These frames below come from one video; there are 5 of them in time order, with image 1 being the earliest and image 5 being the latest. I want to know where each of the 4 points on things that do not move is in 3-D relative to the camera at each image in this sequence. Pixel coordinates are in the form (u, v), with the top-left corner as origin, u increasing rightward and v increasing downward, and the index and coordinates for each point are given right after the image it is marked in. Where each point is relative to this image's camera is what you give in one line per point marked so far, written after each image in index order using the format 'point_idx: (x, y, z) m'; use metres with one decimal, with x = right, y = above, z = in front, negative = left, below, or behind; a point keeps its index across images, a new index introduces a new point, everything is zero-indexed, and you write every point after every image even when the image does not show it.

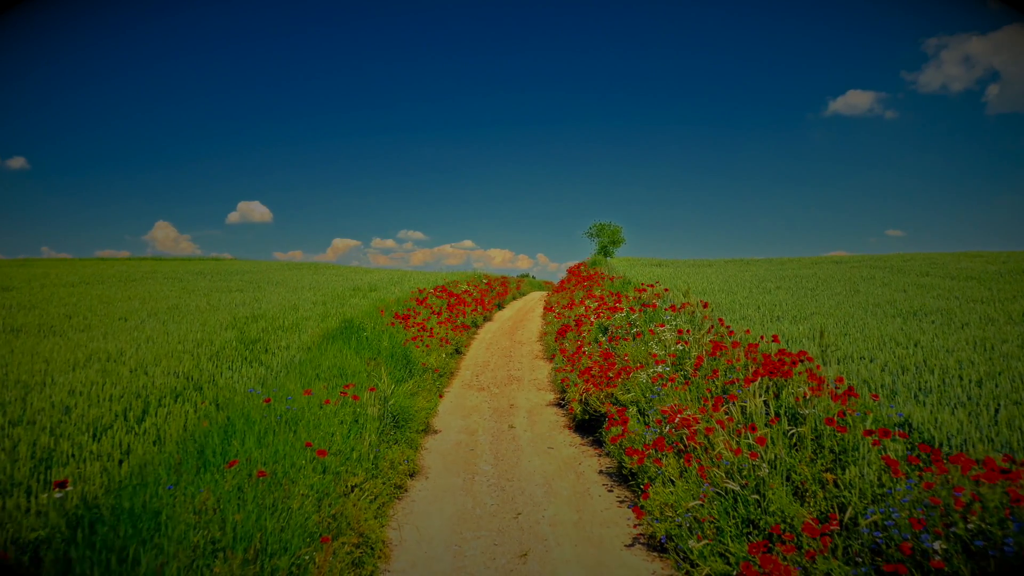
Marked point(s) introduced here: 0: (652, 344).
0: (+2.3, -0.9, +6.9) m
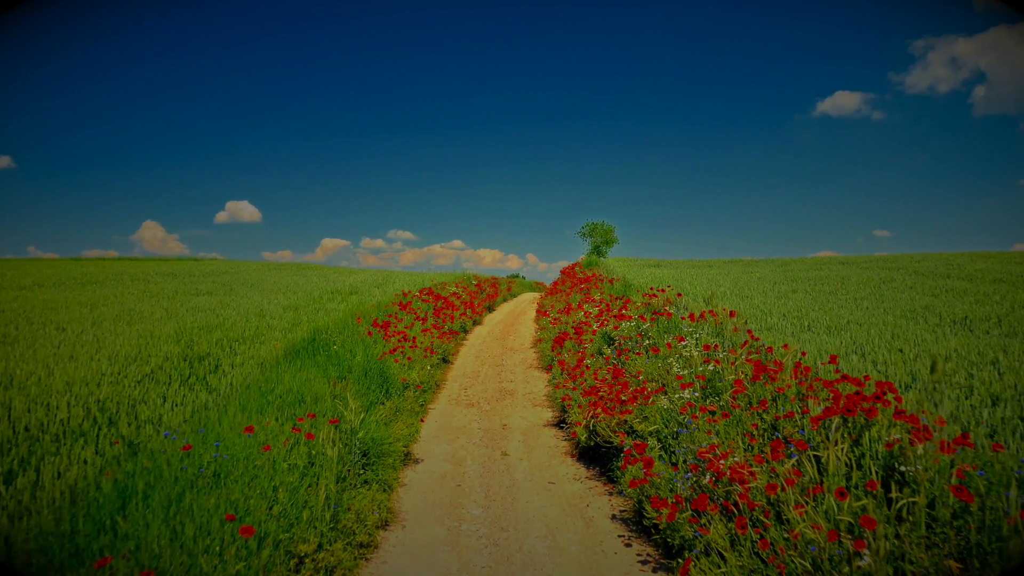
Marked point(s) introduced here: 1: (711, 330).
0: (+2.2, -1.0, +5.9) m
1: (+2.9, -0.6, +6.2) m
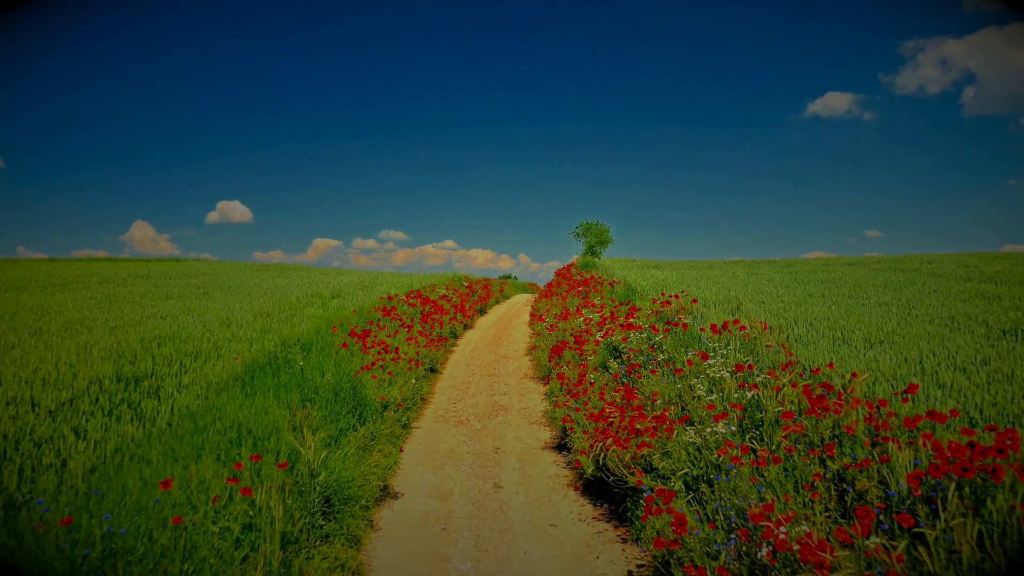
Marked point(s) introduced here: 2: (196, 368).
0: (+2.1, -1.1, +5.0) m
1: (+2.8, -0.7, +5.3) m
2: (-4.7, -1.2, +6.3) m
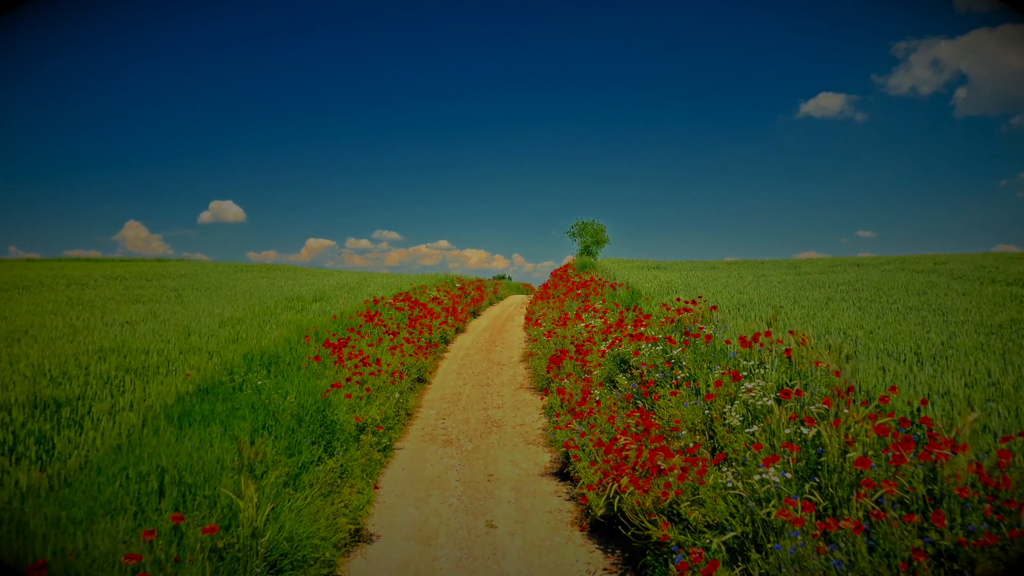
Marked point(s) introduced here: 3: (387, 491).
0: (+2.1, -1.2, +4.1) m
1: (+2.7, -0.8, +4.4) m
2: (-4.7, -1.2, +5.4) m
3: (-1.6, -2.7, +5.6) m
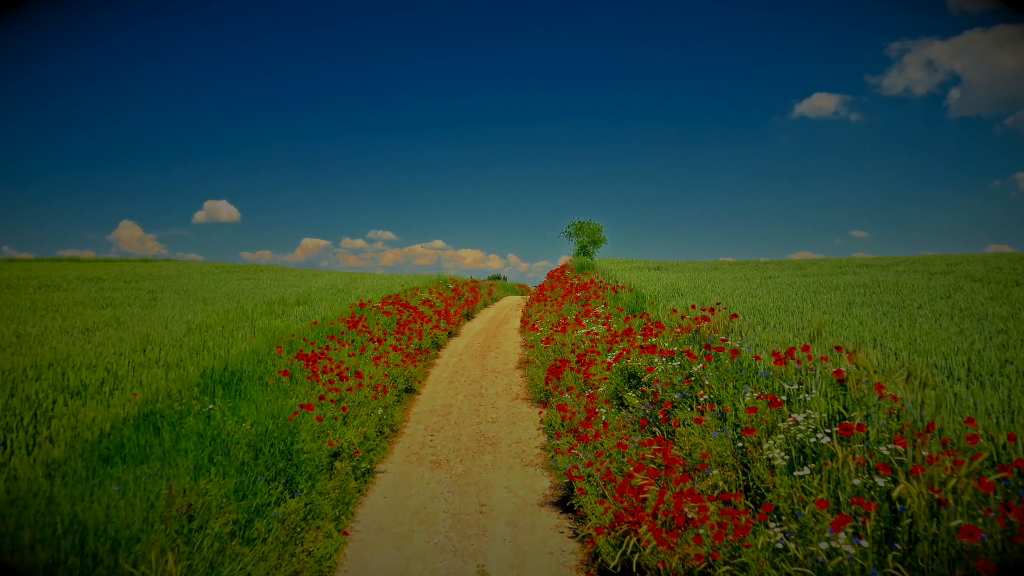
0: (+2.1, -1.3, +3.4) m
1: (+2.7, -0.9, +3.7) m
2: (-4.8, -1.3, +4.6) m
3: (-1.7, -2.7, +4.8) m
